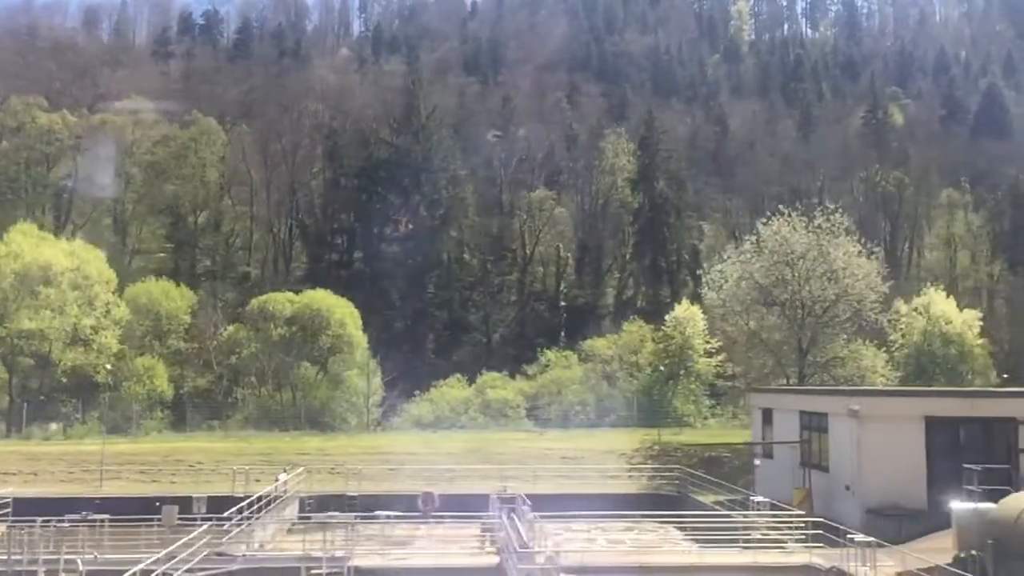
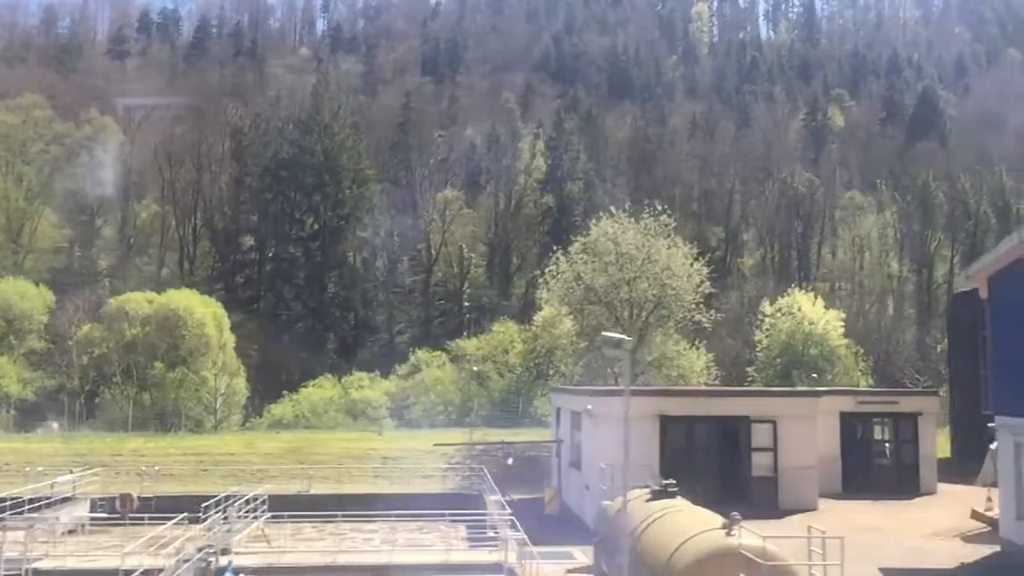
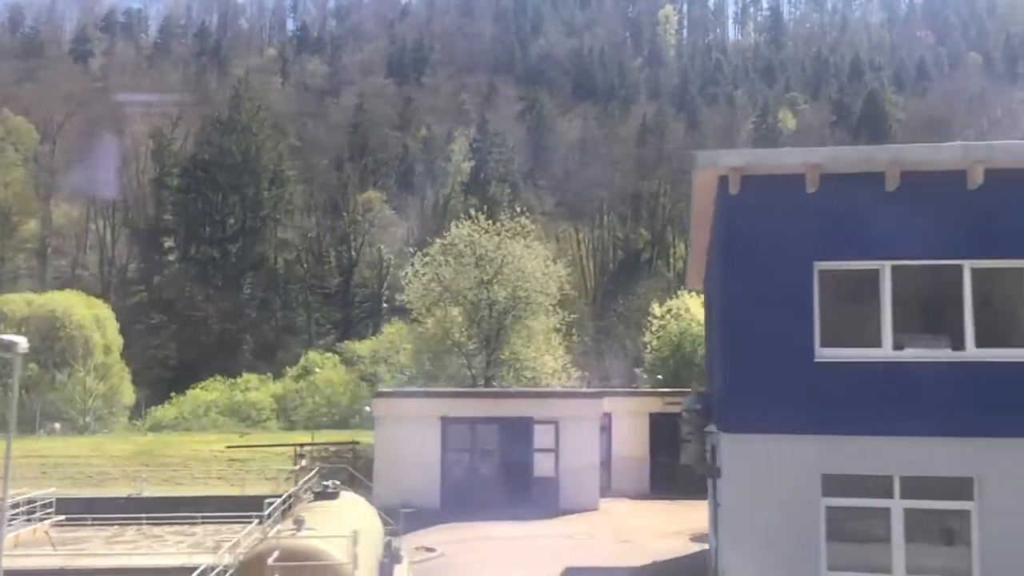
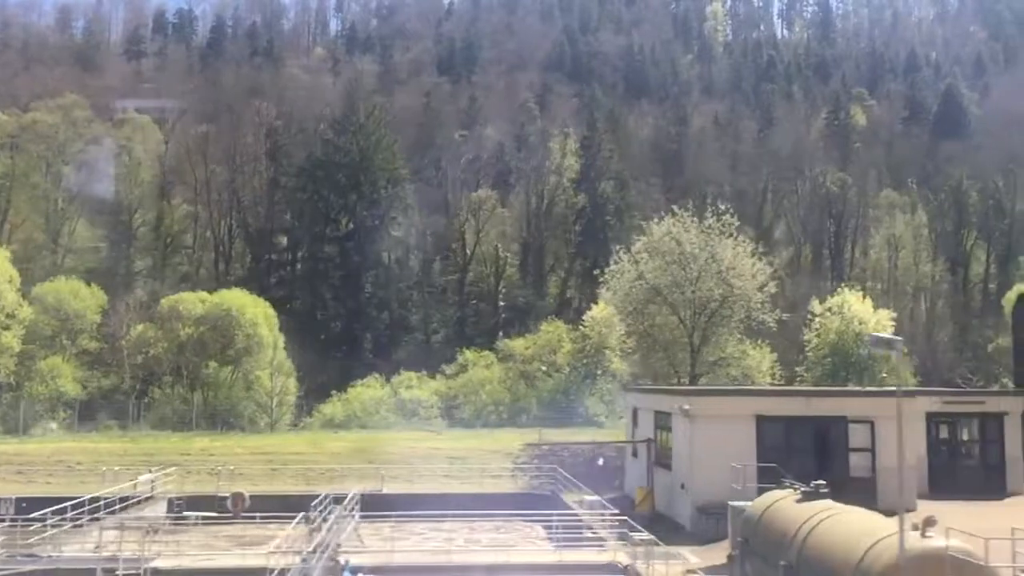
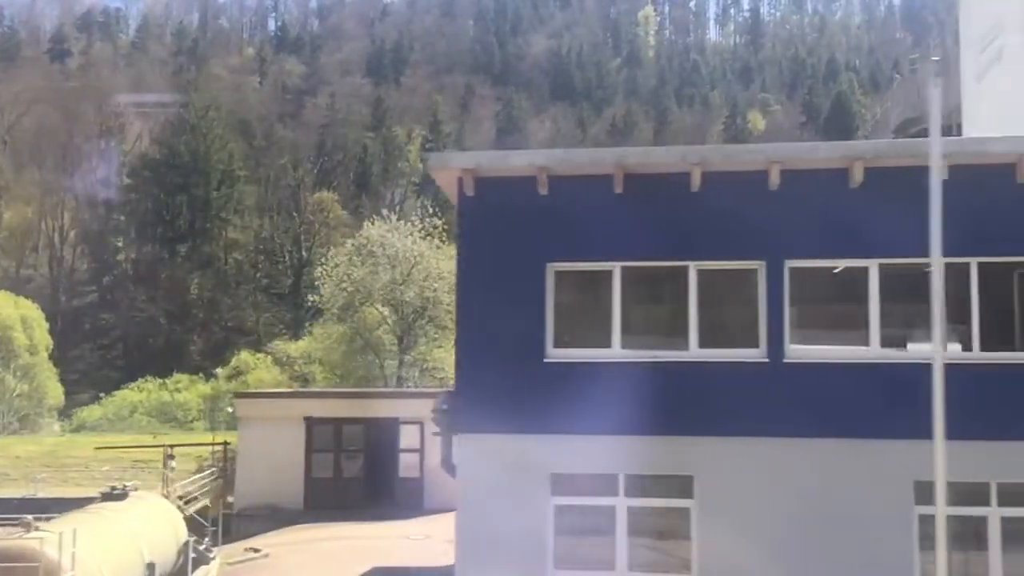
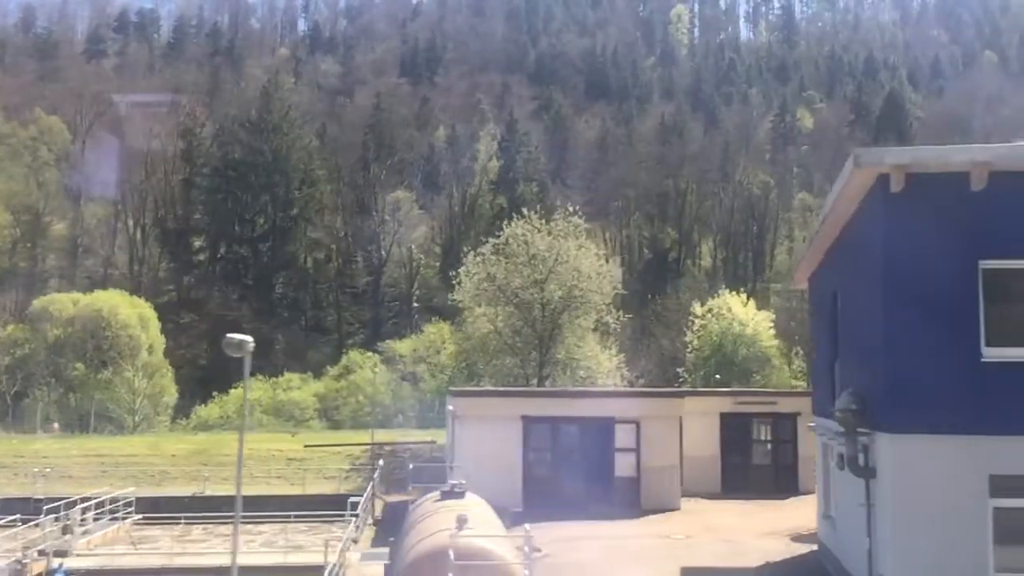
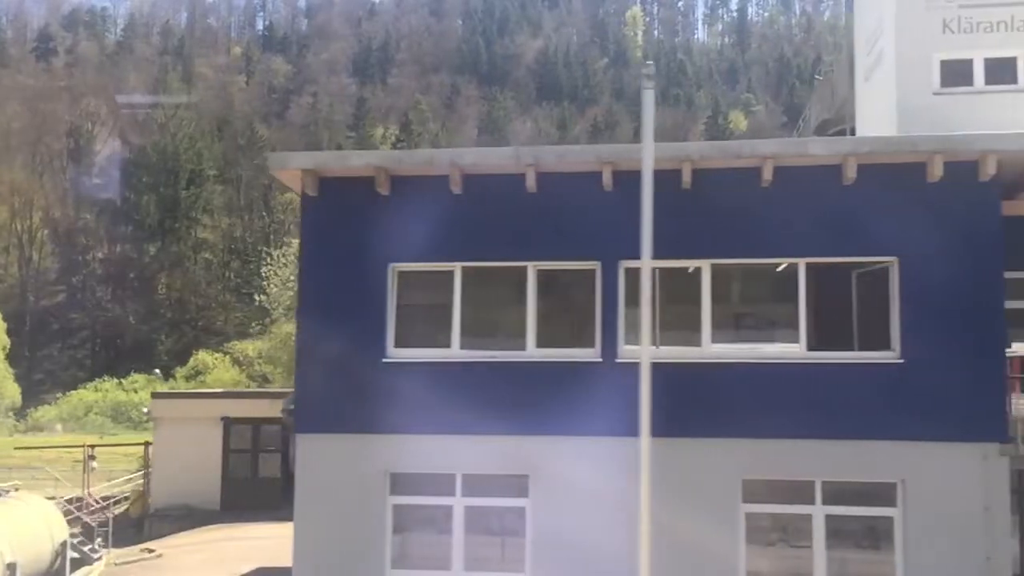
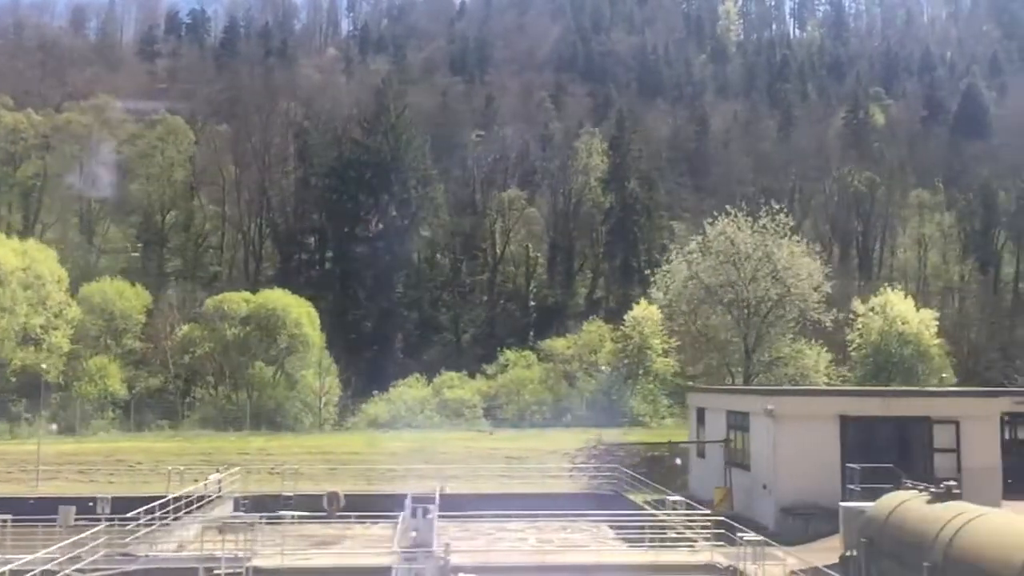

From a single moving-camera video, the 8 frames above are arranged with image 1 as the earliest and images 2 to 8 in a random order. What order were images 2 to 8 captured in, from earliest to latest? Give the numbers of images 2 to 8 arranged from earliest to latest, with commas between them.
8, 4, 2, 6, 3, 5, 7
